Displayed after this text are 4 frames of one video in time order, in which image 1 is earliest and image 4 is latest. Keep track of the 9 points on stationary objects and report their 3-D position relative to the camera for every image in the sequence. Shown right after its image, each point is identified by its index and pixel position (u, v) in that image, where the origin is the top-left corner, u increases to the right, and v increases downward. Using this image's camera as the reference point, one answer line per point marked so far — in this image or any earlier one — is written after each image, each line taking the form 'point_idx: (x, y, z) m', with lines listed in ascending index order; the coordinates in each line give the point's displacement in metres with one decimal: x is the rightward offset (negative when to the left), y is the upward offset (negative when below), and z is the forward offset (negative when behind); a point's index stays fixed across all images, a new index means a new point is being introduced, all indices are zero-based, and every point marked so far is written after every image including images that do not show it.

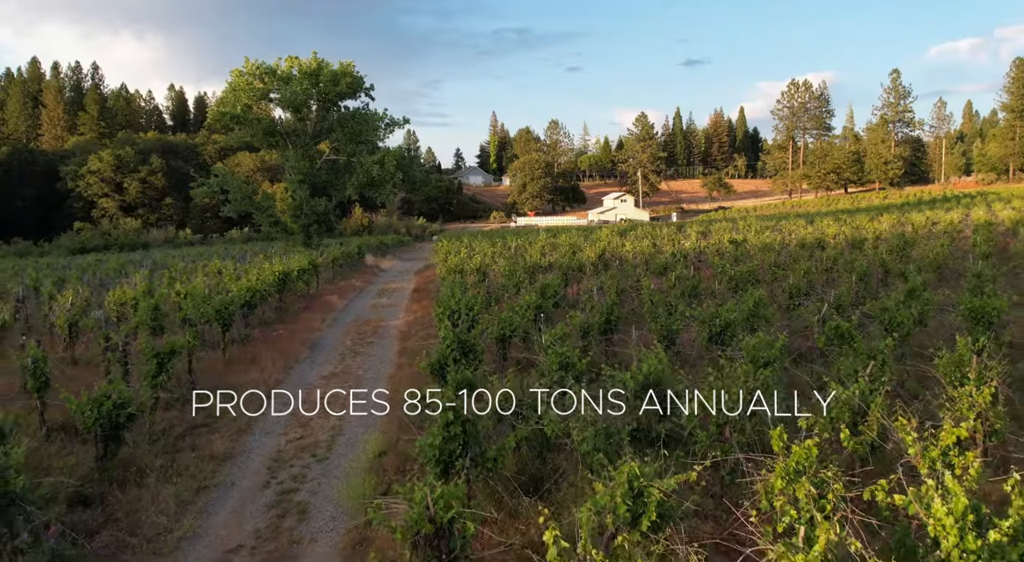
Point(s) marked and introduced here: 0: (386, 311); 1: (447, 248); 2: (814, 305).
0: (-3.0, -0.7, +14.3) m
1: (-2.0, +1.0, +18.1) m
2: (+4.5, -0.3, +8.9) m
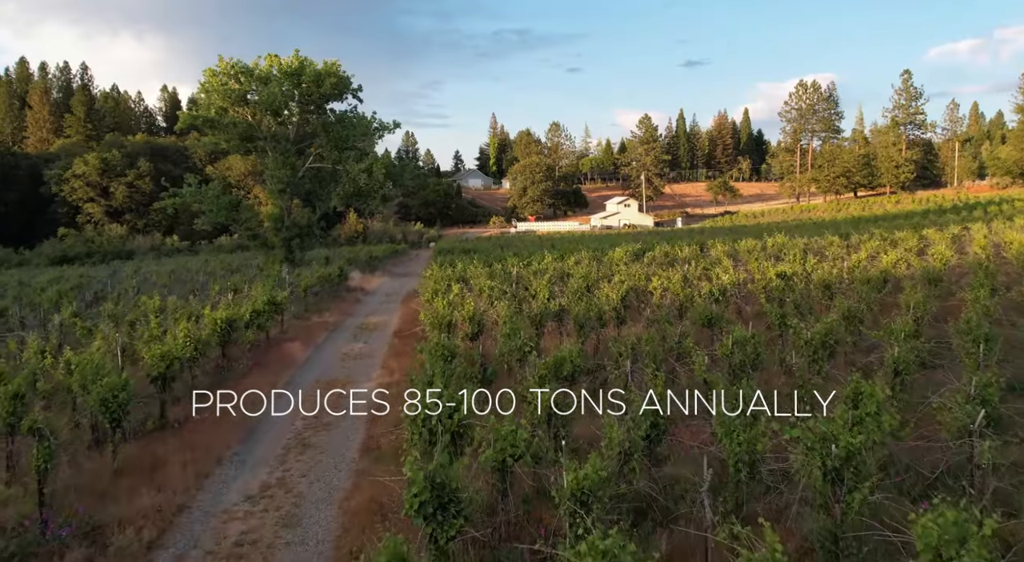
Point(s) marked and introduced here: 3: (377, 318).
0: (-3.0, -1.6, +11.6) m
1: (-1.9, +0.1, +15.3) m
2: (+4.5, -1.2, +6.2) m
3: (-3.8, -1.0, +16.8) m
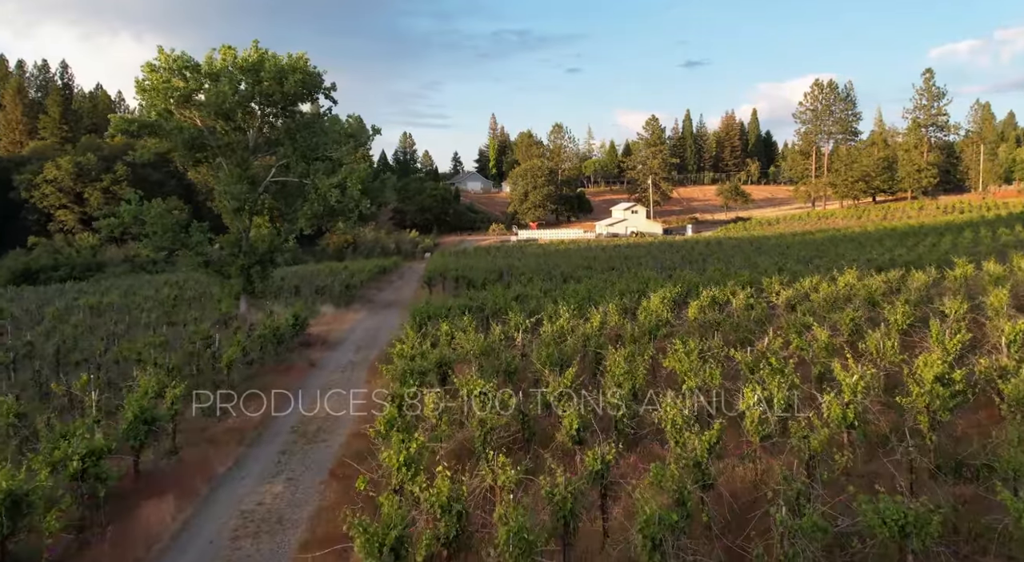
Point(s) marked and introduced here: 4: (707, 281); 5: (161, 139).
0: (-2.9, -3.1, +6.8) m
1: (-1.8, -1.4, +10.5) m
2: (+4.6, -2.7, +1.4) m
3: (-3.7, -2.5, +12.0) m
4: (+6.4, 0.0, +19.5) m
5: (-11.9, +4.7, +20.0) m
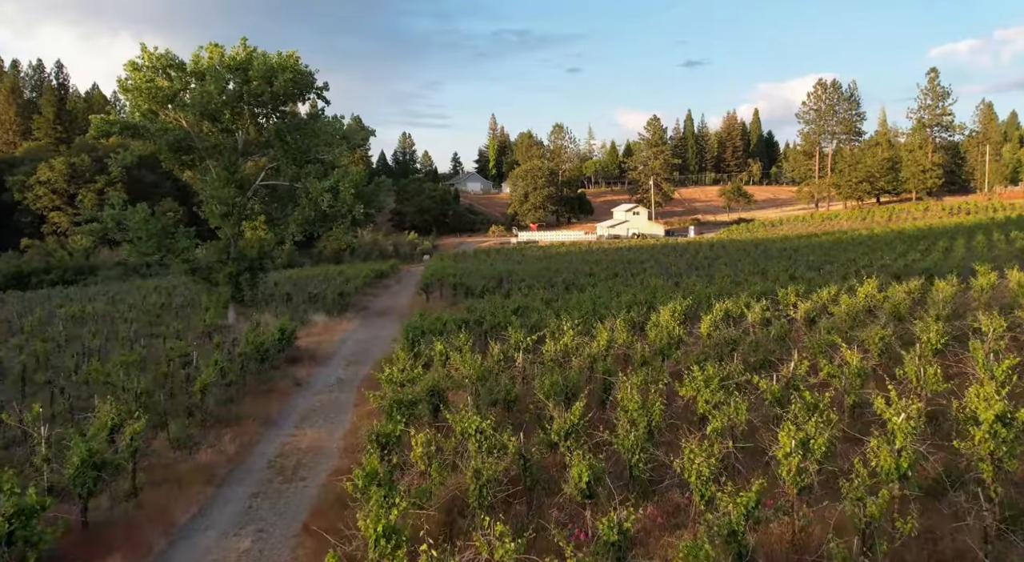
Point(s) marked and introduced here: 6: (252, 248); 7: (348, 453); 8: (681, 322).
0: (-2.9, -3.4, +5.7) m
1: (-1.9, -1.7, +9.5) m
2: (+4.6, -3.0, +0.4) m
3: (-3.7, -2.8, +11.0) m
4: (+6.4, -0.3, +18.5) m
5: (-11.9, +4.4, +19.0) m
6: (-8.8, +1.0, +20.0) m
7: (-2.7, -2.9, +10.0) m
8: (+4.0, -1.0, +14.1) m
